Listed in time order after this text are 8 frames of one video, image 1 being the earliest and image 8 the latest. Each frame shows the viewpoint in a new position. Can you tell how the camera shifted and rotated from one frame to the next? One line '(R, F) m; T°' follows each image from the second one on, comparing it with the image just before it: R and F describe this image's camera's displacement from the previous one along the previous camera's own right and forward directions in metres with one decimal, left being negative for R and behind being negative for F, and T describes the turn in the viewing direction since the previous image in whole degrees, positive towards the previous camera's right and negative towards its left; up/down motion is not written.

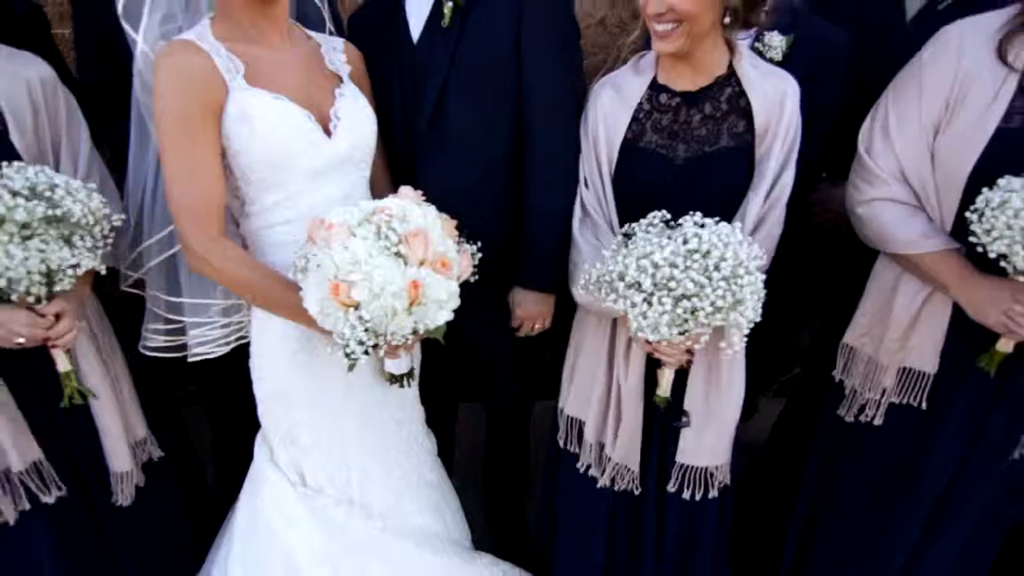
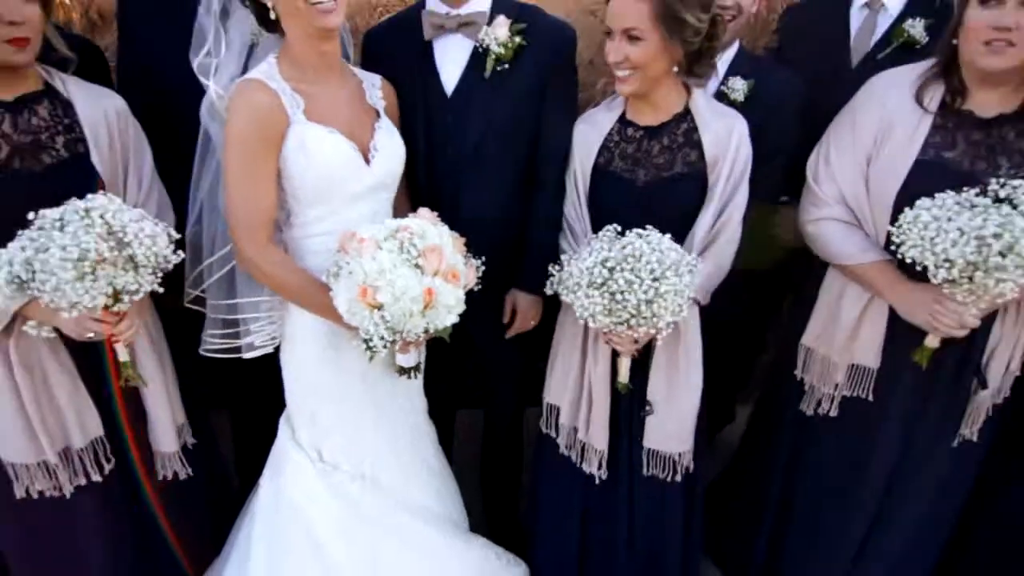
(+0.1, -0.3) m; -1°
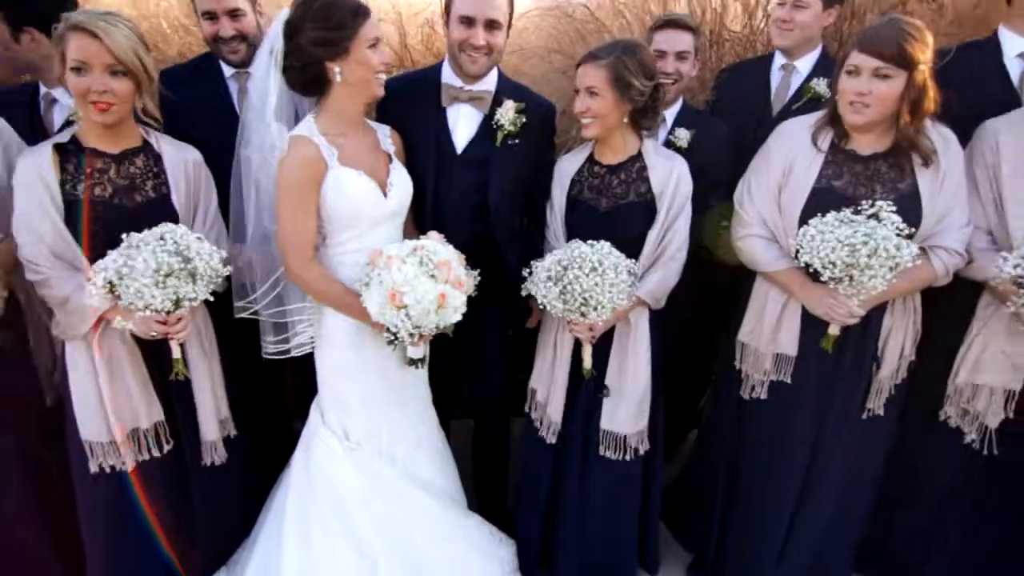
(0.0, -0.5) m; 0°
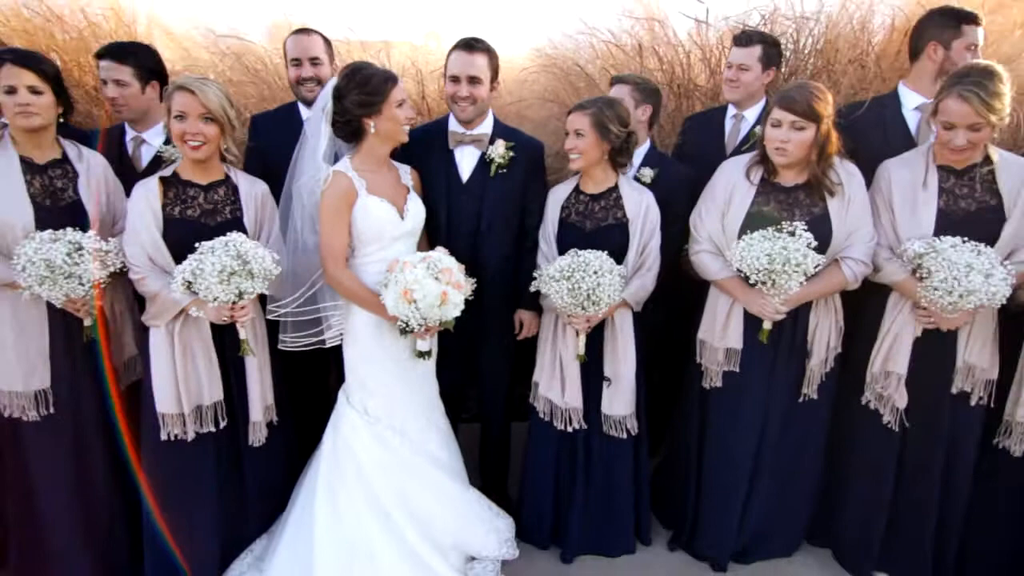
(0.0, -0.6) m; 0°
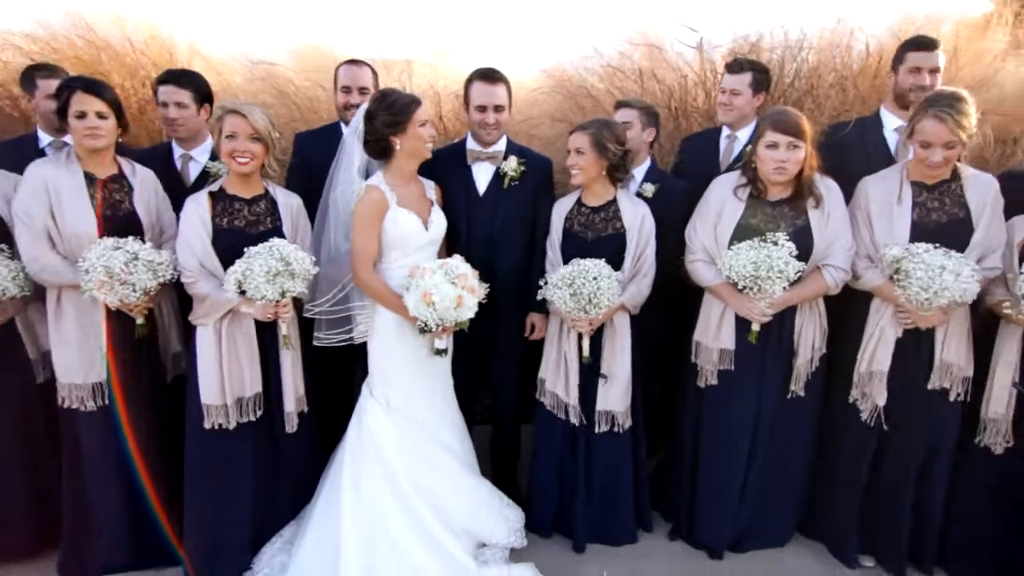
(0.0, -0.3) m; -1°
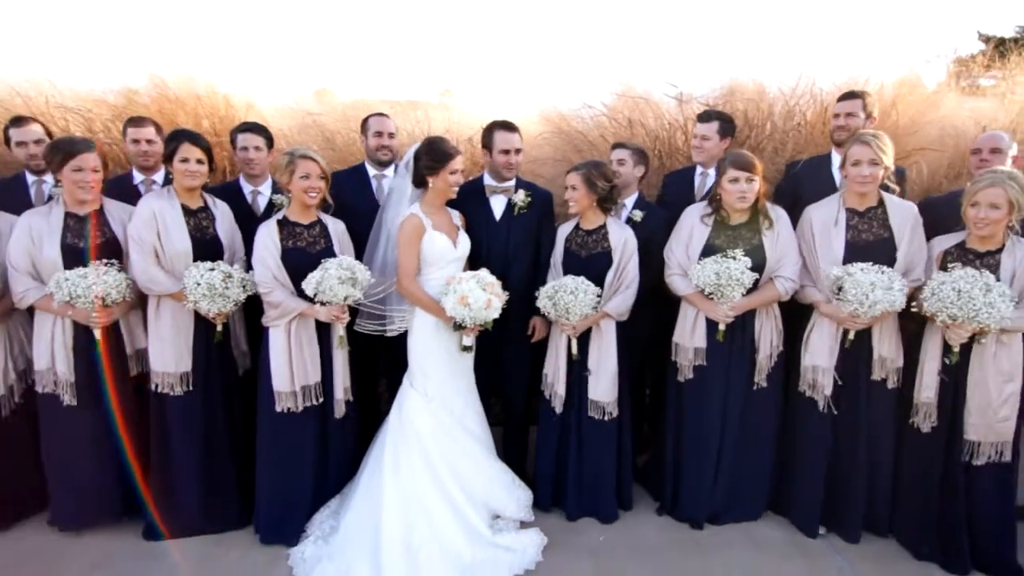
(0.0, -0.7) m; -1°
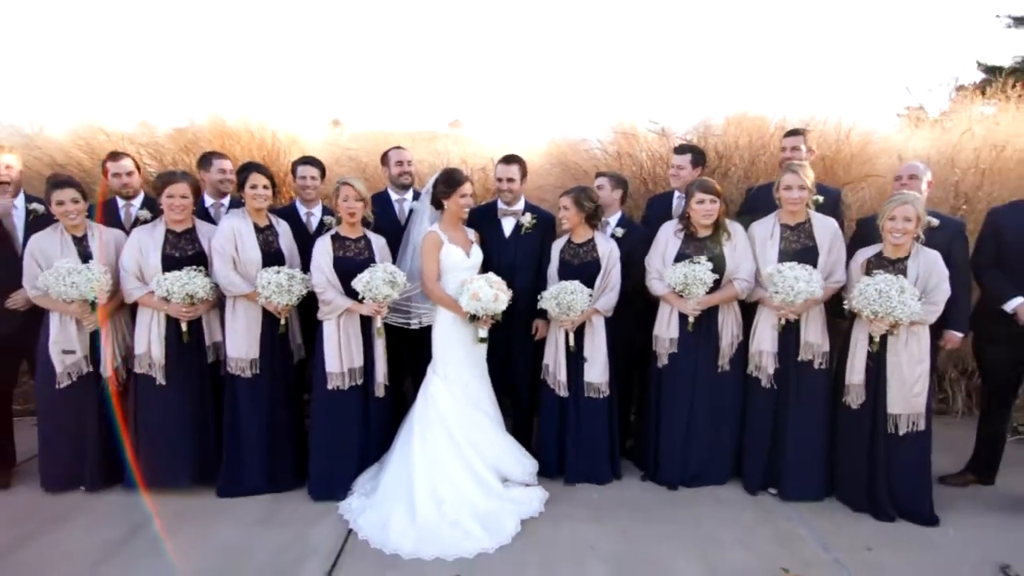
(0.0, -0.9) m; -1°
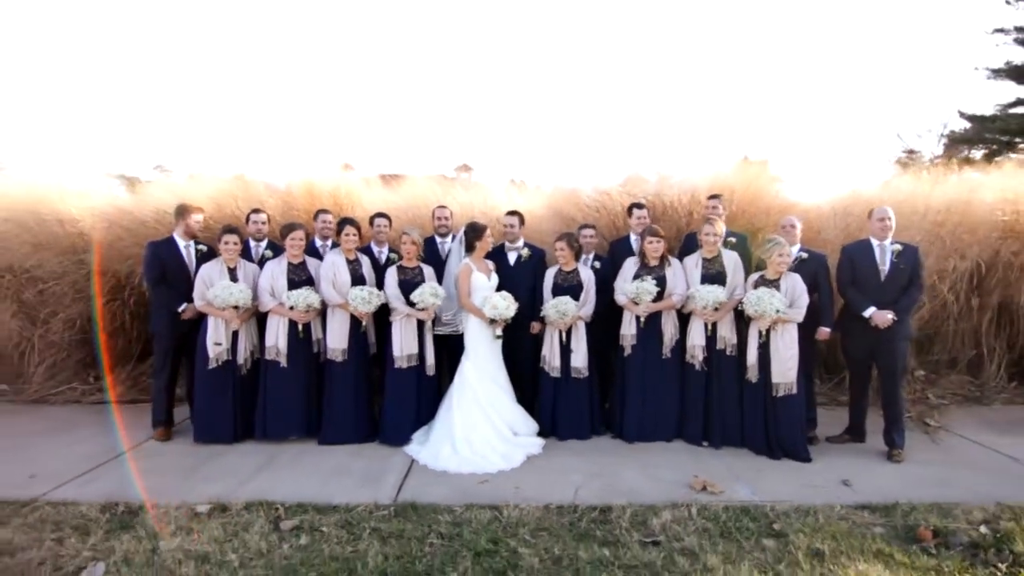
(0.0, -2.3) m; -1°
